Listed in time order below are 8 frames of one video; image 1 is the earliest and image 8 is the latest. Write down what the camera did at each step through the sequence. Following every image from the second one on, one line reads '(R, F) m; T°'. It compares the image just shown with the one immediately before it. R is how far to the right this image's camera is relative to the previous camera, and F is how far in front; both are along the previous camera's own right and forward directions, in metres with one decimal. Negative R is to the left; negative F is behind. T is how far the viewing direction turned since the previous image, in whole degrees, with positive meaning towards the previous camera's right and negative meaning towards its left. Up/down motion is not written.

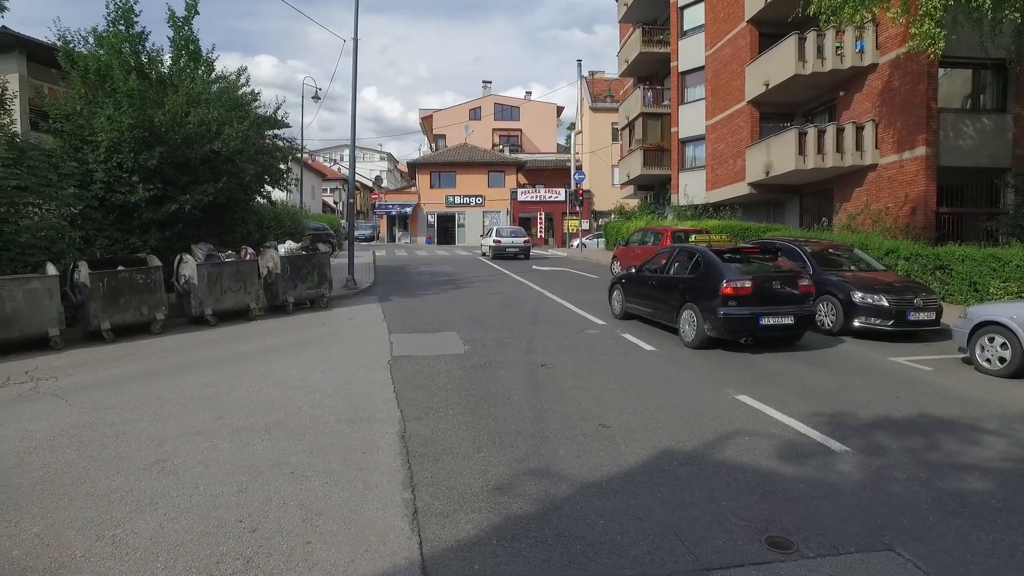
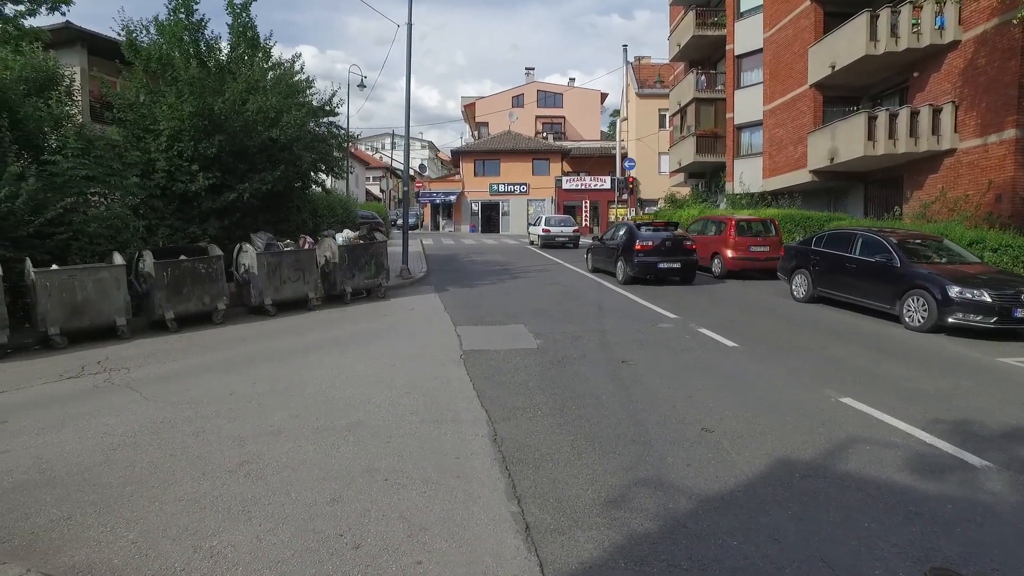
(-0.4, +0.4) m; -3°
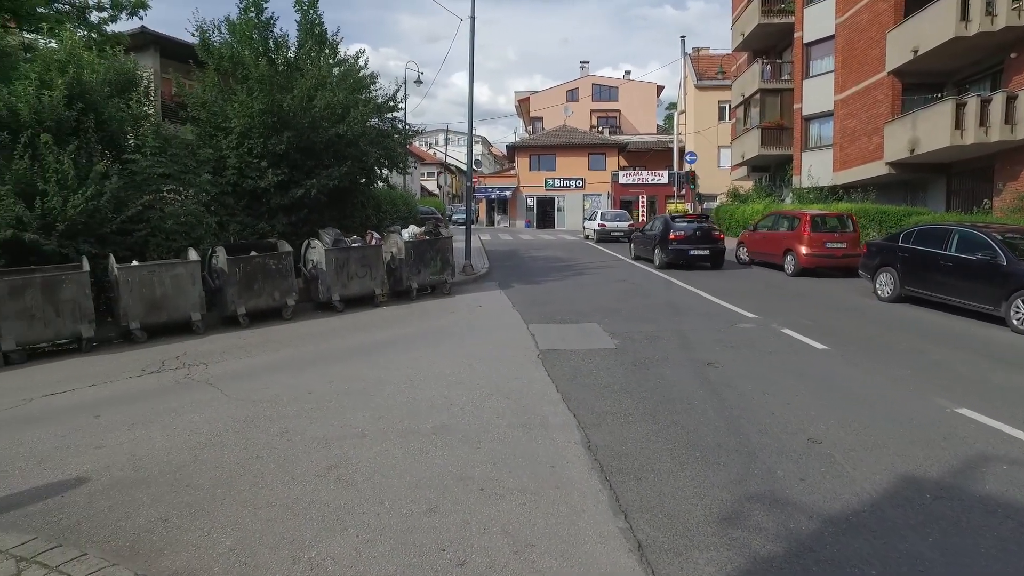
(-0.3, +0.2) m; -4°
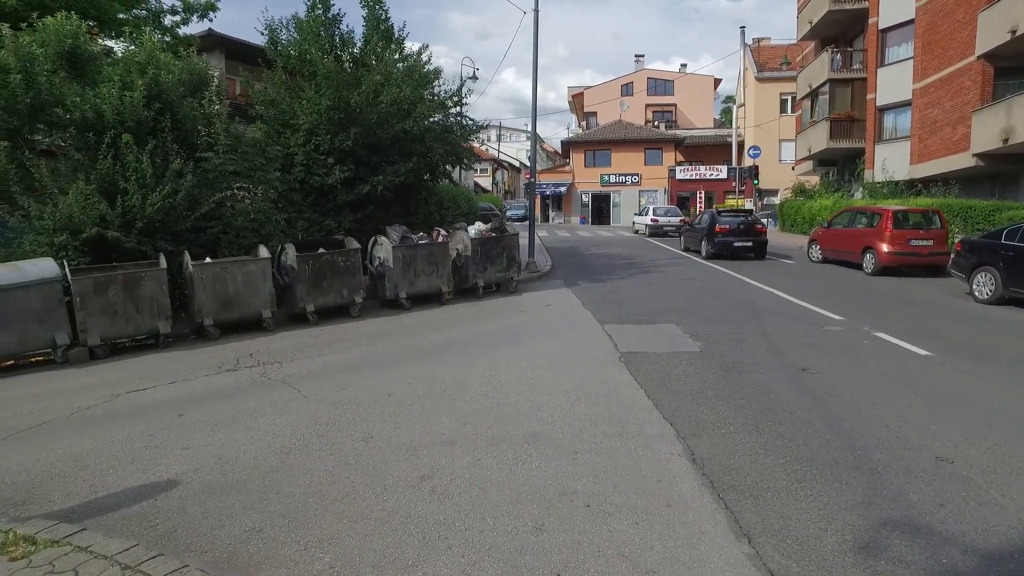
(-0.3, +0.3) m; -4°
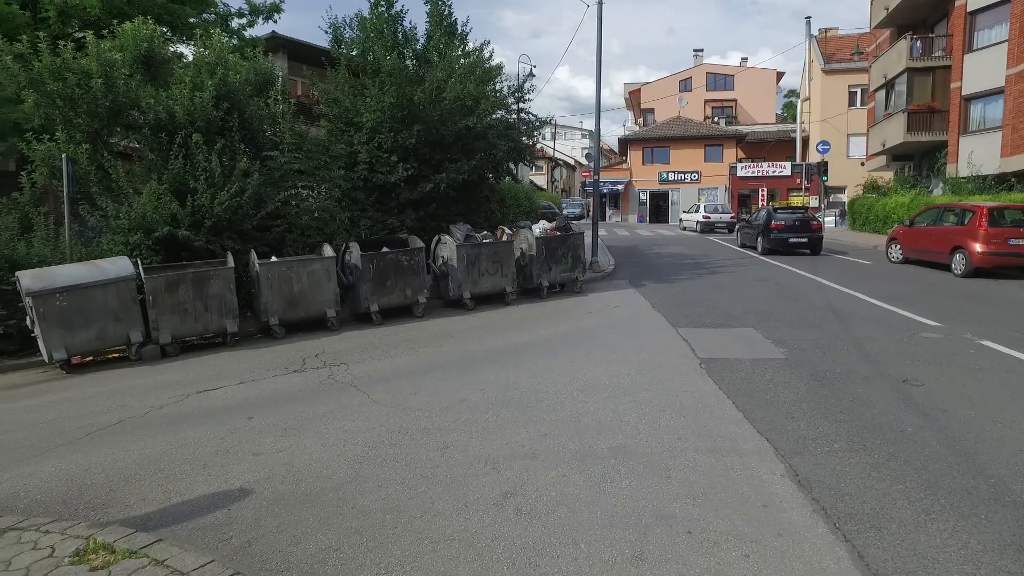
(-0.2, +0.3) m; -4°
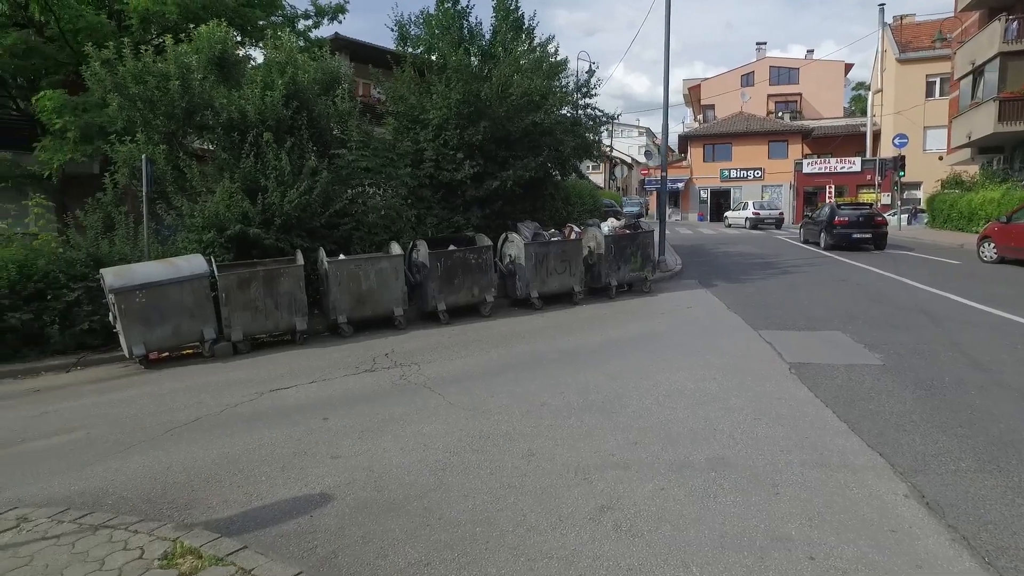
(-0.2, +0.2) m; -4°
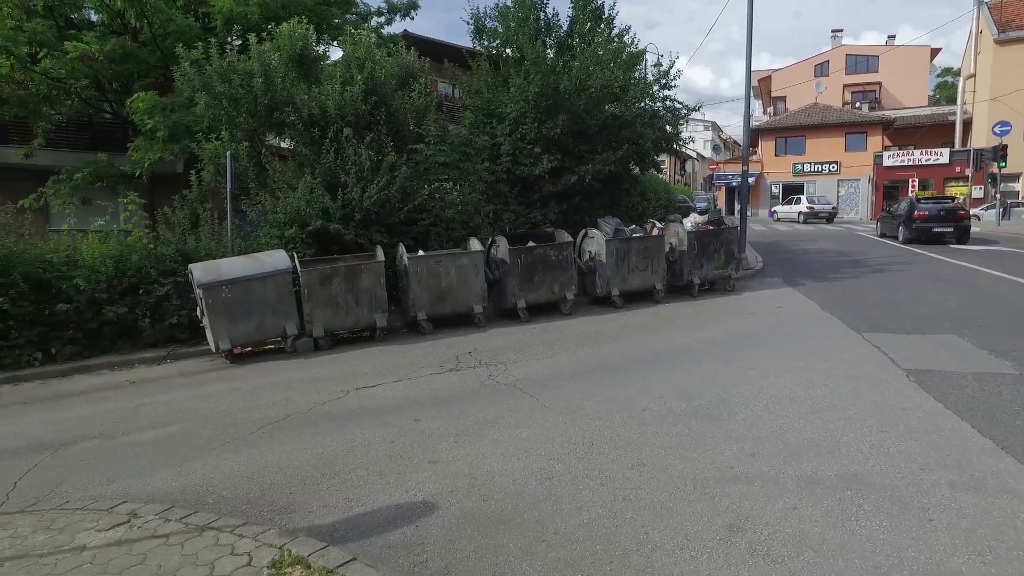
(-0.3, +0.3) m; -5°
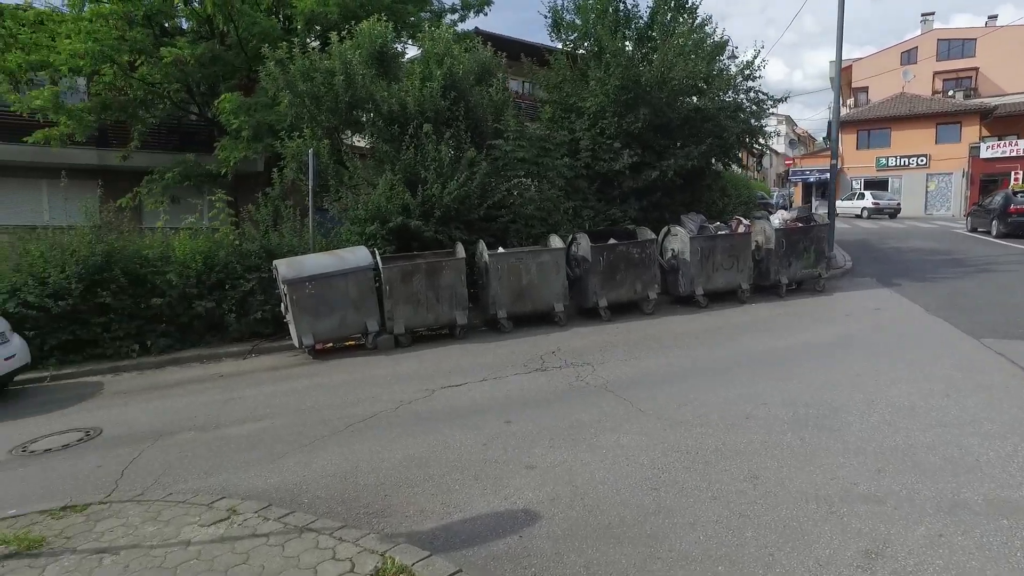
(-0.2, +0.2) m; -5°
